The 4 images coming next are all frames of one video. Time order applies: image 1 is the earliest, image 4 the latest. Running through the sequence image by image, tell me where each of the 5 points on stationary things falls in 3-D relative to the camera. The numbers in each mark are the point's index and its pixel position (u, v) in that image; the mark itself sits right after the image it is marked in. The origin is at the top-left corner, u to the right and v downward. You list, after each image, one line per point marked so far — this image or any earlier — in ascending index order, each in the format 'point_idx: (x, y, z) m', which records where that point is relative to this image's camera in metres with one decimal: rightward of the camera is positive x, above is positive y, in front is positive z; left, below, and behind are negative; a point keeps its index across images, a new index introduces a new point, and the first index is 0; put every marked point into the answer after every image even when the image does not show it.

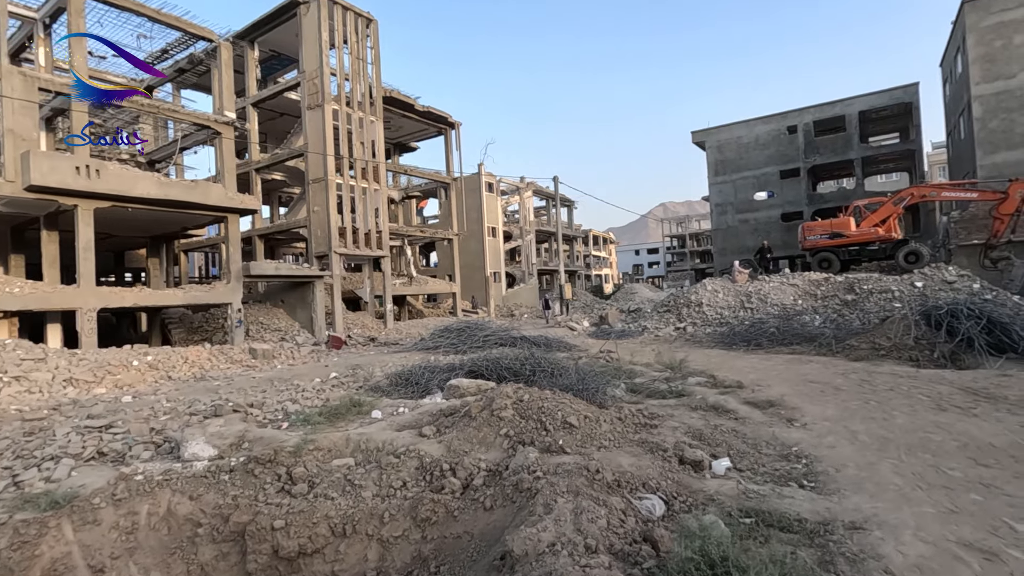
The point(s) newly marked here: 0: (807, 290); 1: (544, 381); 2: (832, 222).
0: (+8.8, -0.1, +15.9) m
1: (+0.4, -1.2, +6.9) m
2: (+11.3, +2.3, +18.8) m
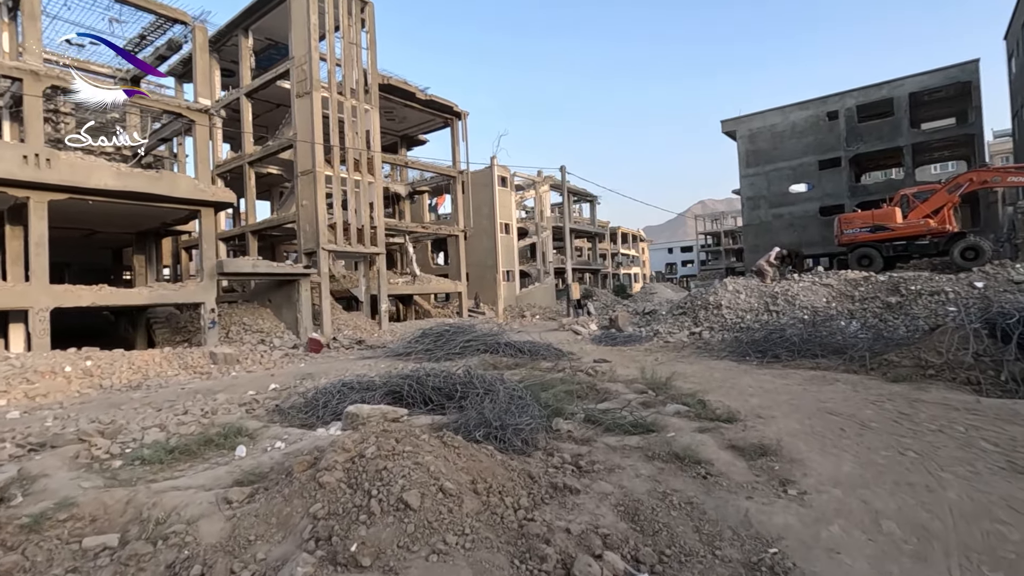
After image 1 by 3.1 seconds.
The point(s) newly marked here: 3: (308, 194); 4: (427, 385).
0: (+8.5, -0.1, +13.8) m
1: (-0.4, -1.2, +5.3) m
2: (+11.2, +2.3, +16.5) m
3: (-7.1, +3.2, +18.5) m
4: (-1.0, -1.1, +6.2) m
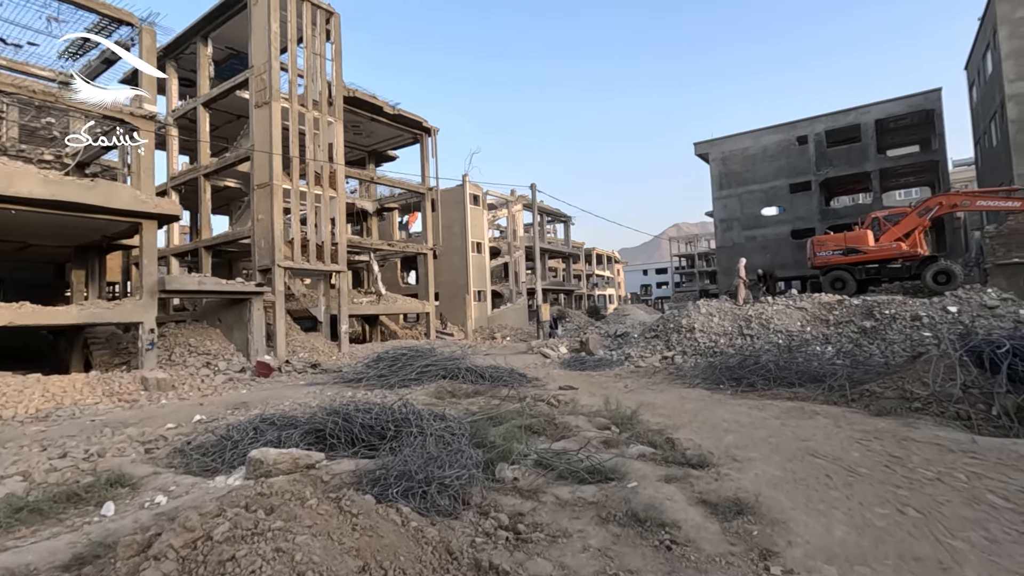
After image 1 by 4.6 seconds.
0: (+7.6, -0.7, +13.4) m
1: (-1.0, -1.4, +4.5) m
2: (+10.2, +1.6, +16.3) m
3: (-8.1, +2.6, +17.6) m
4: (-1.6, -1.3, +5.4) m
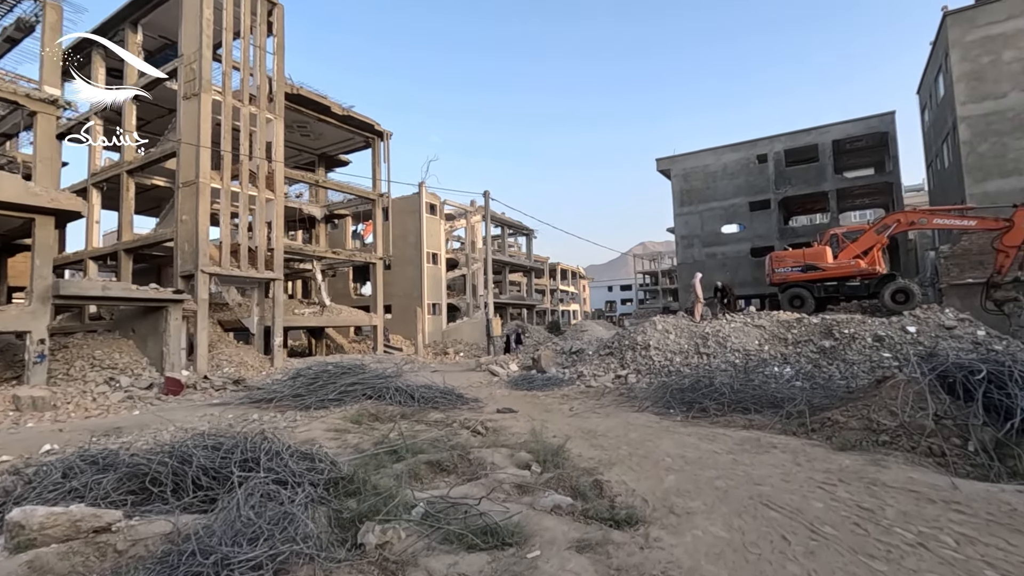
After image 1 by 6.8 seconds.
0: (+6.3, -1.1, +12.7) m
1: (-1.8, -1.4, +3.3) m
2: (+8.7, +1.1, +15.8) m
3: (-9.7, +2.4, +16.1) m
4: (-2.5, -1.4, +4.2) m
